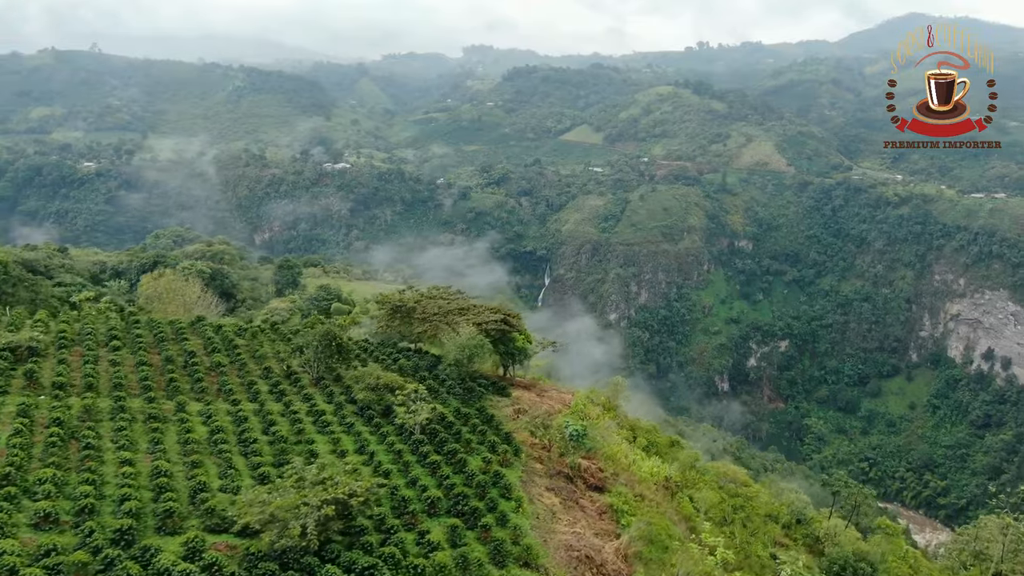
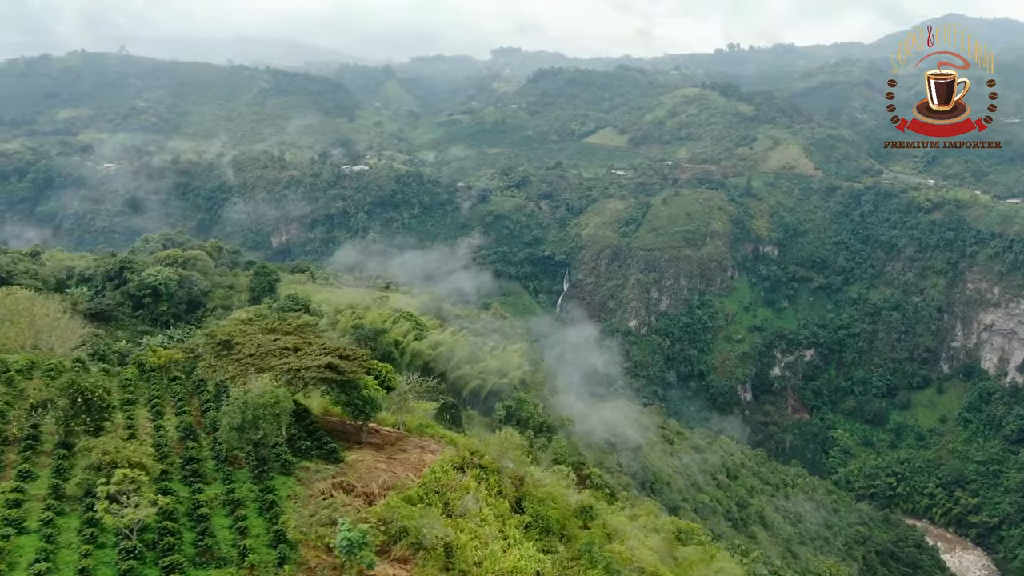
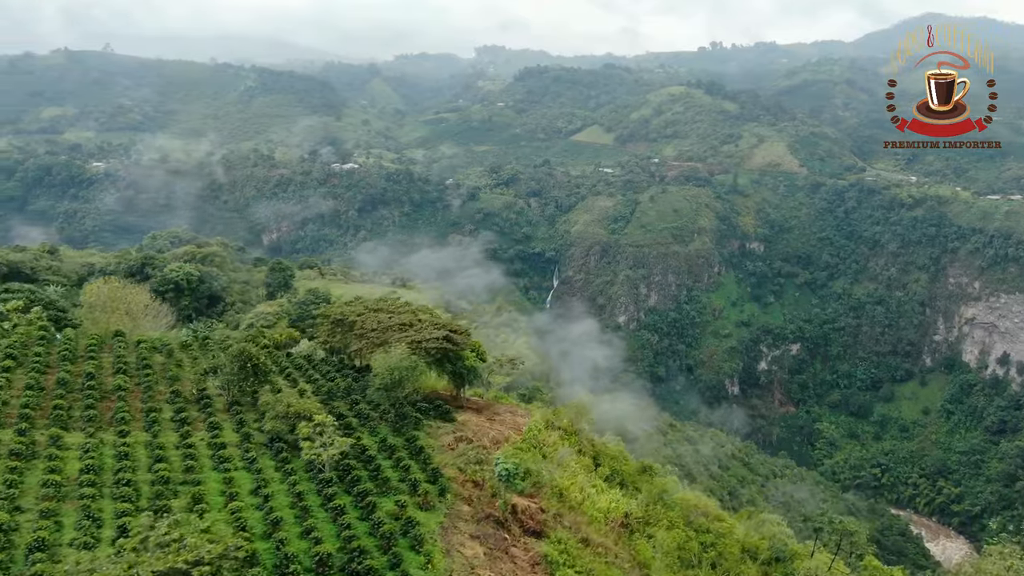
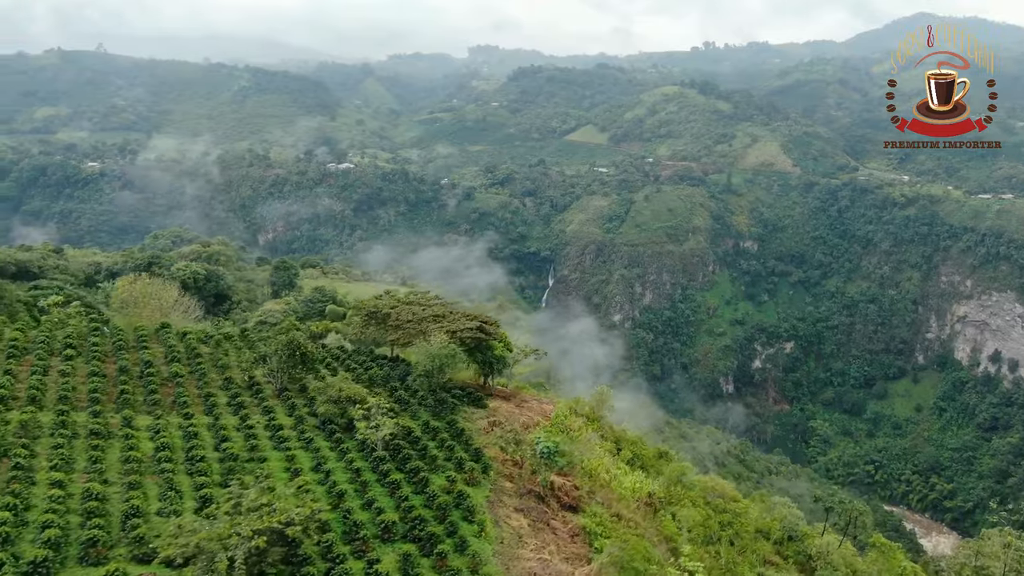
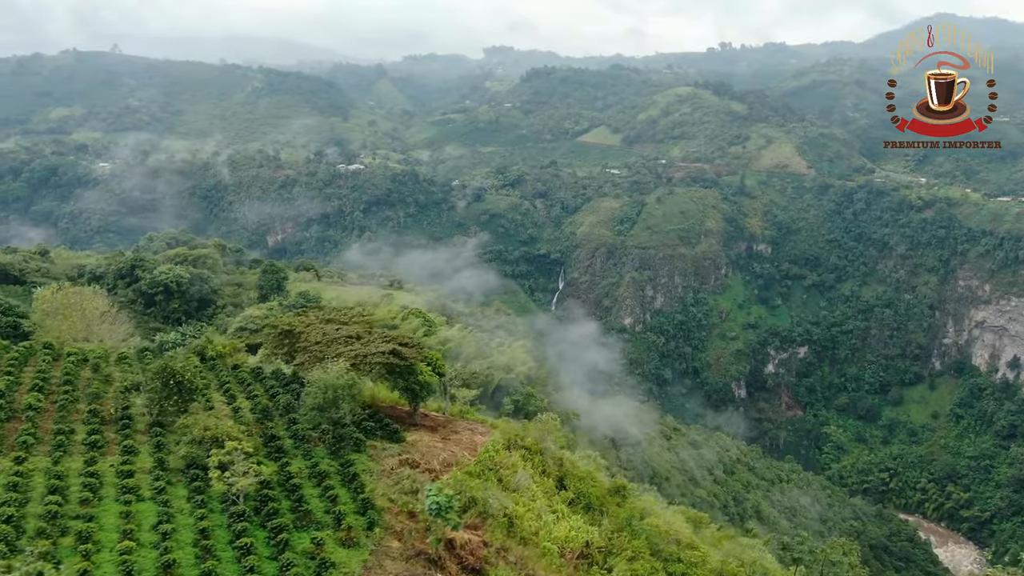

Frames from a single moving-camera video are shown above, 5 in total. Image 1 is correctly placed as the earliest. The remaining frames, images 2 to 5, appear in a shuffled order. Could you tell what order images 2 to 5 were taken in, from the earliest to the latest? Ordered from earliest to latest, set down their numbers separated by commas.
4, 3, 5, 2
